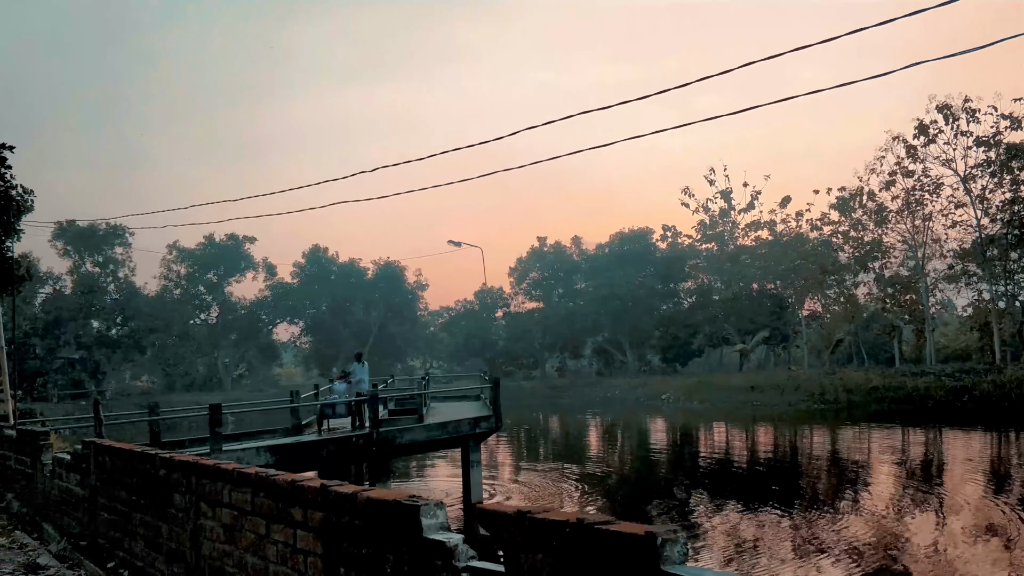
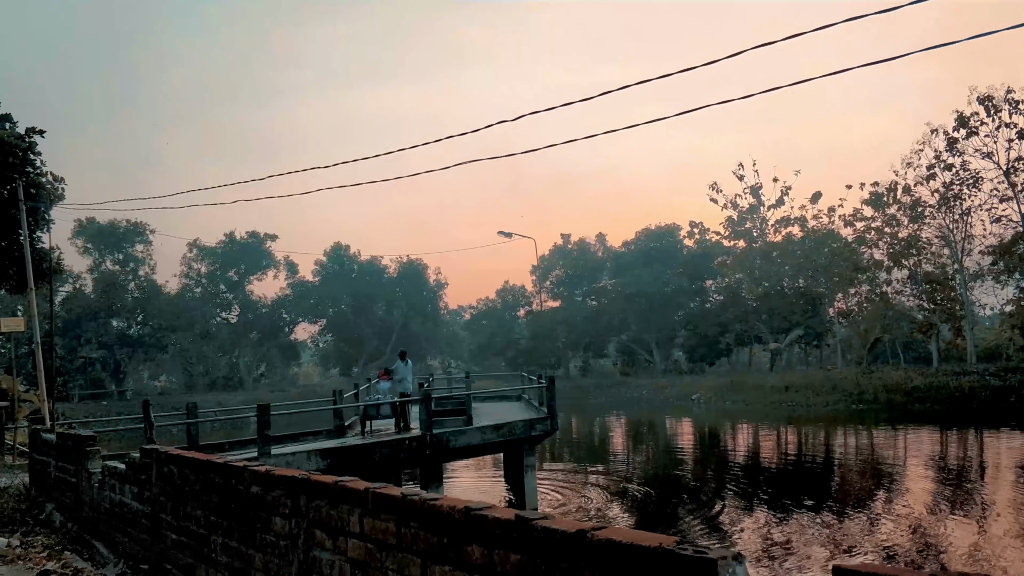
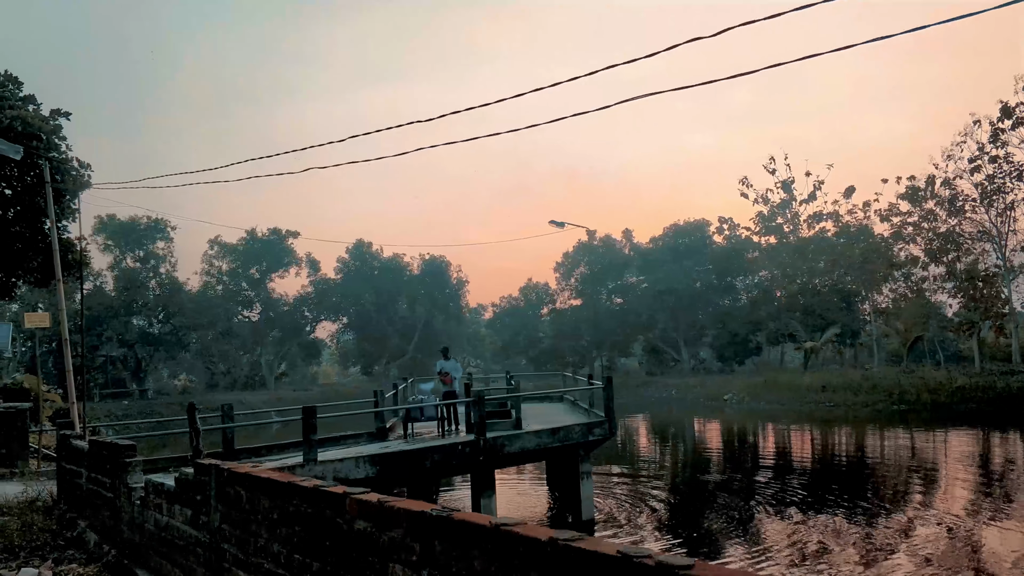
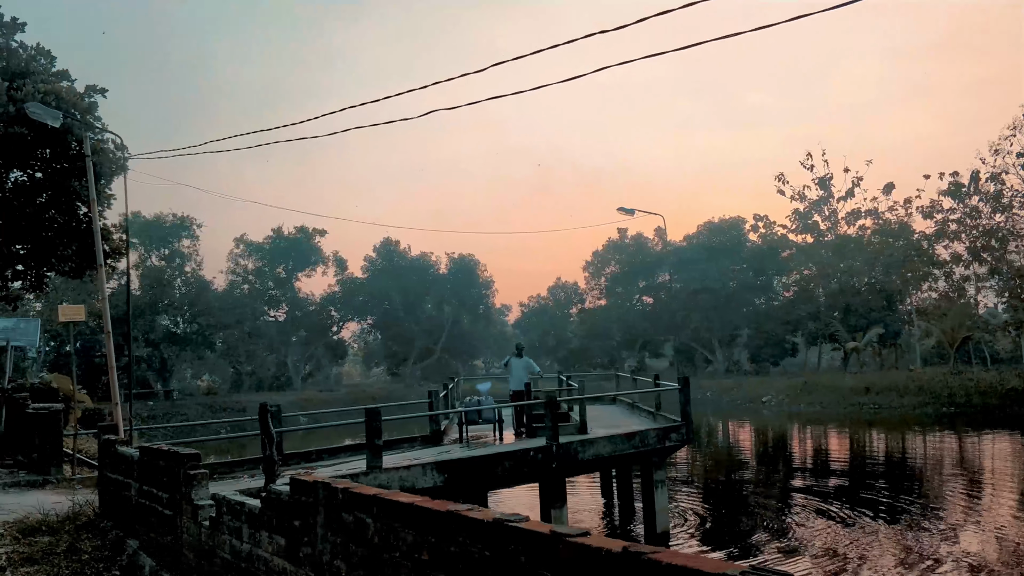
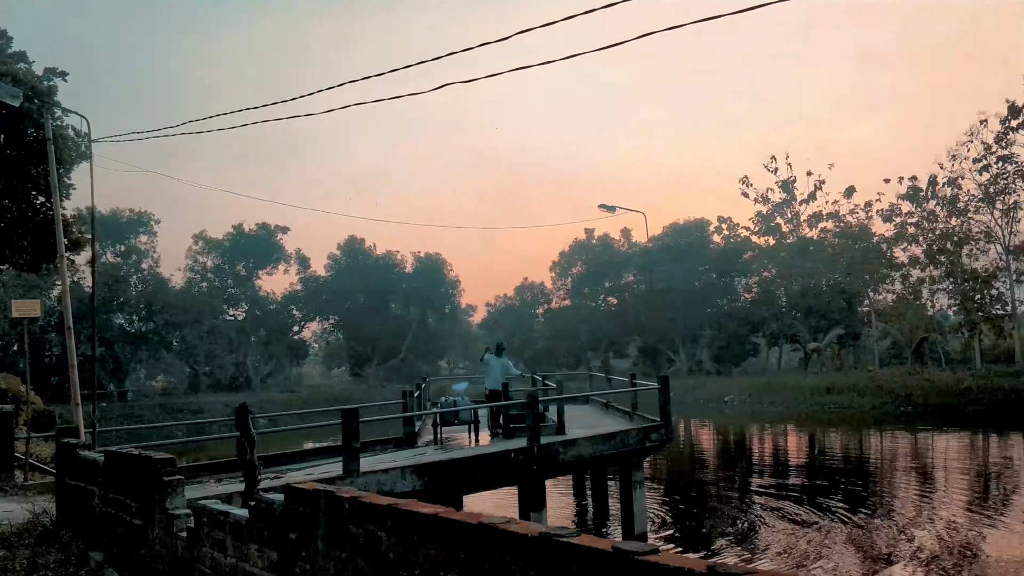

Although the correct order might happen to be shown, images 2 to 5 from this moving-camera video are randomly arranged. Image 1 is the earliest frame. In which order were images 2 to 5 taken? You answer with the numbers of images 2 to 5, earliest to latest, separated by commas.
2, 3, 4, 5
